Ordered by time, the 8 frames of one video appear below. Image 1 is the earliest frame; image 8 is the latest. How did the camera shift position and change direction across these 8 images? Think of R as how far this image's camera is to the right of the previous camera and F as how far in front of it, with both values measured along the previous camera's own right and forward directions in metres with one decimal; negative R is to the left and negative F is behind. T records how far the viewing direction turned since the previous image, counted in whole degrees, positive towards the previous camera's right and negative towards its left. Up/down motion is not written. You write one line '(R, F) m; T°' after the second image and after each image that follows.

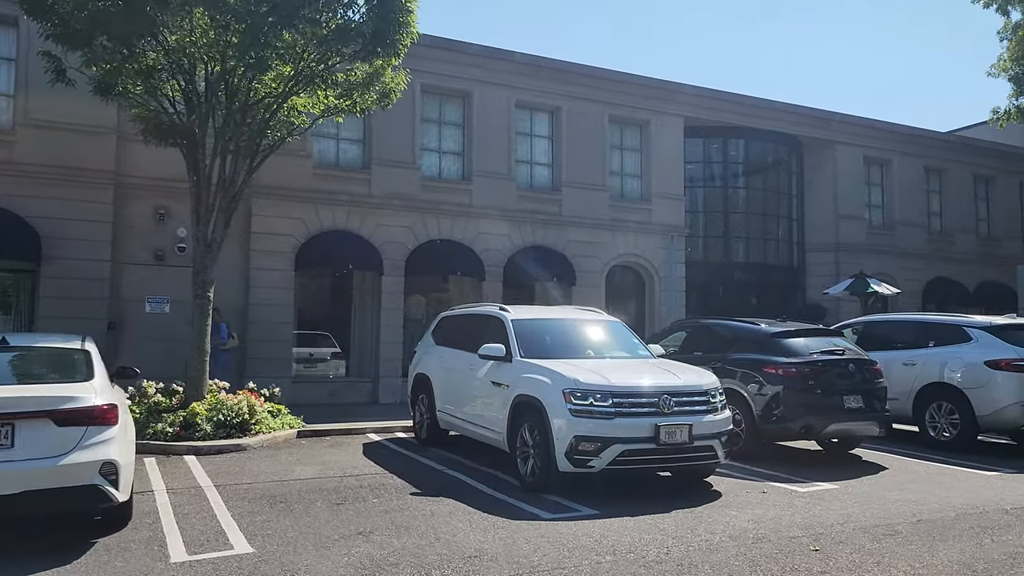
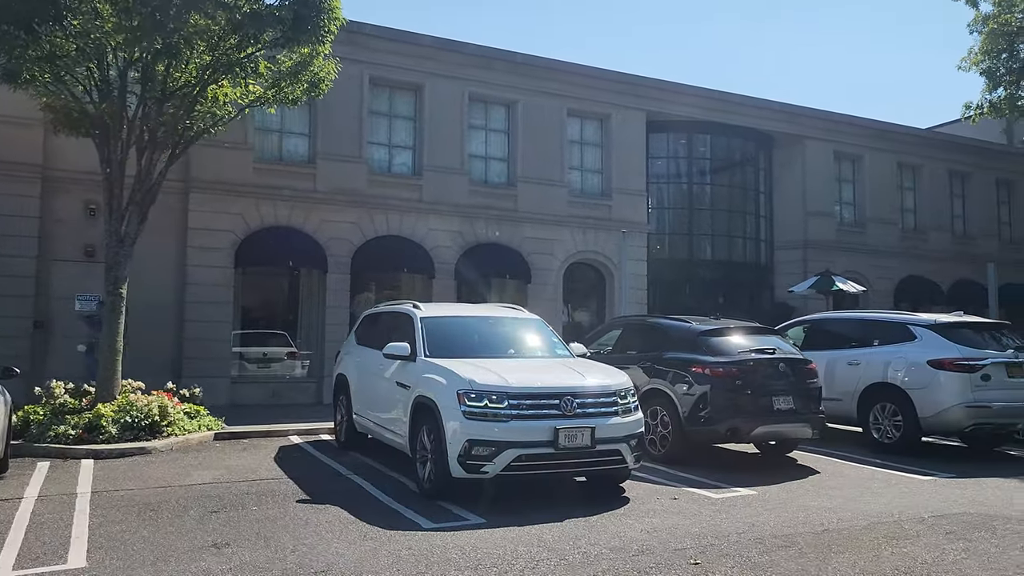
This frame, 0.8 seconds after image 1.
(+0.9, +0.4) m; 0°
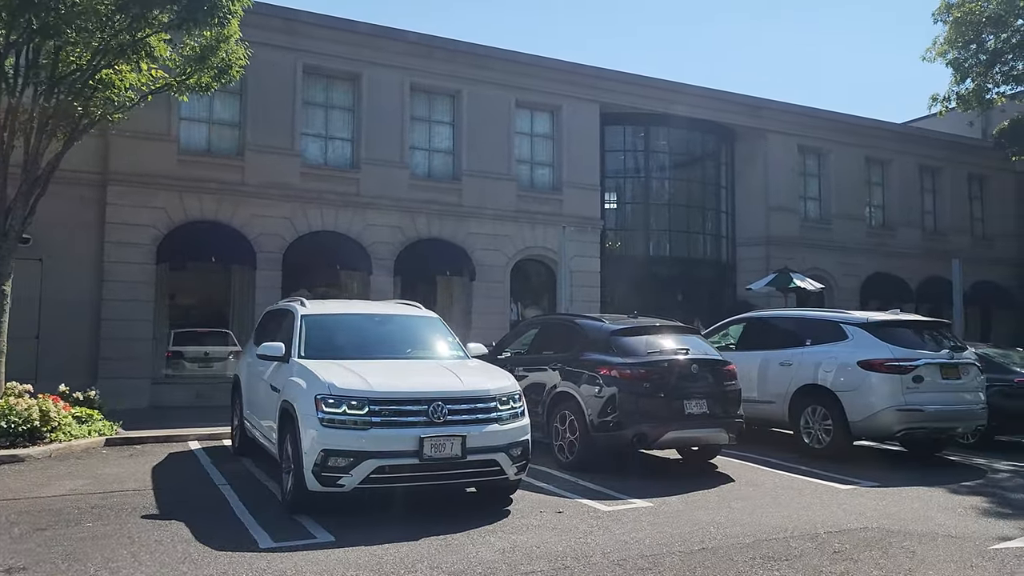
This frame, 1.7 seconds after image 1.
(+1.1, +0.6) m; 0°
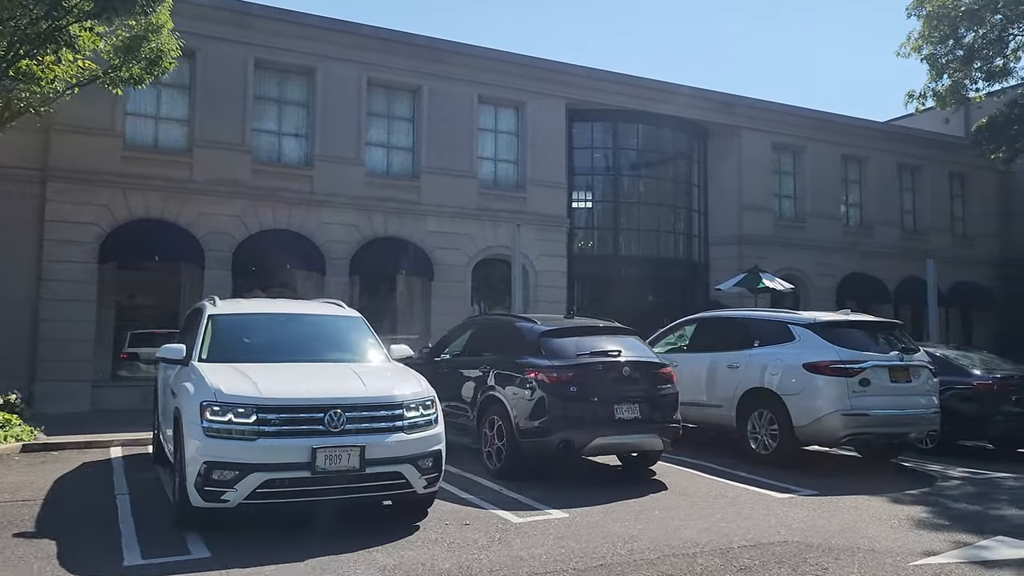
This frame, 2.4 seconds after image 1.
(+0.7, +0.4) m; 0°
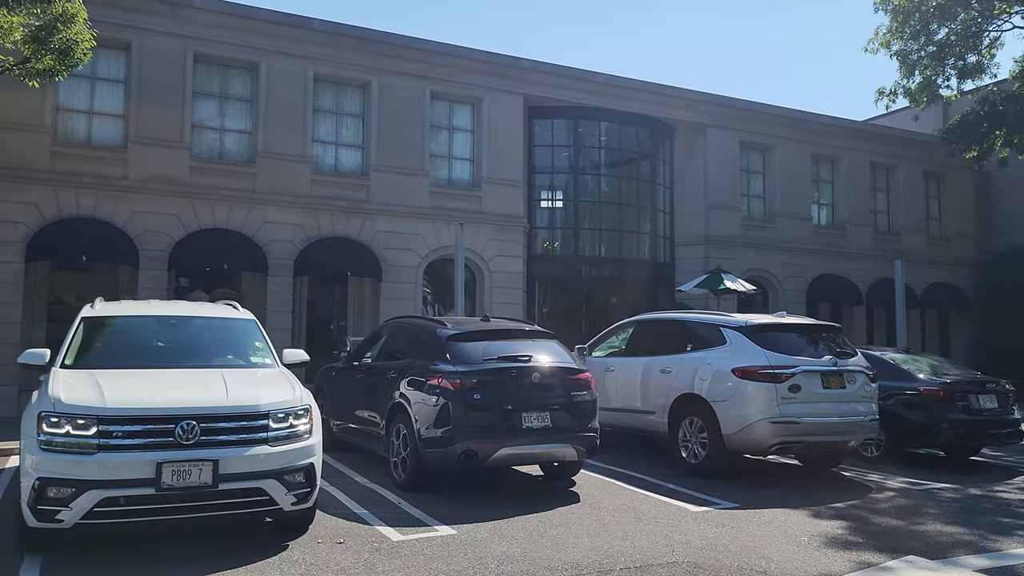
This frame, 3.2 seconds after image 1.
(+0.9, +0.5) m; 0°
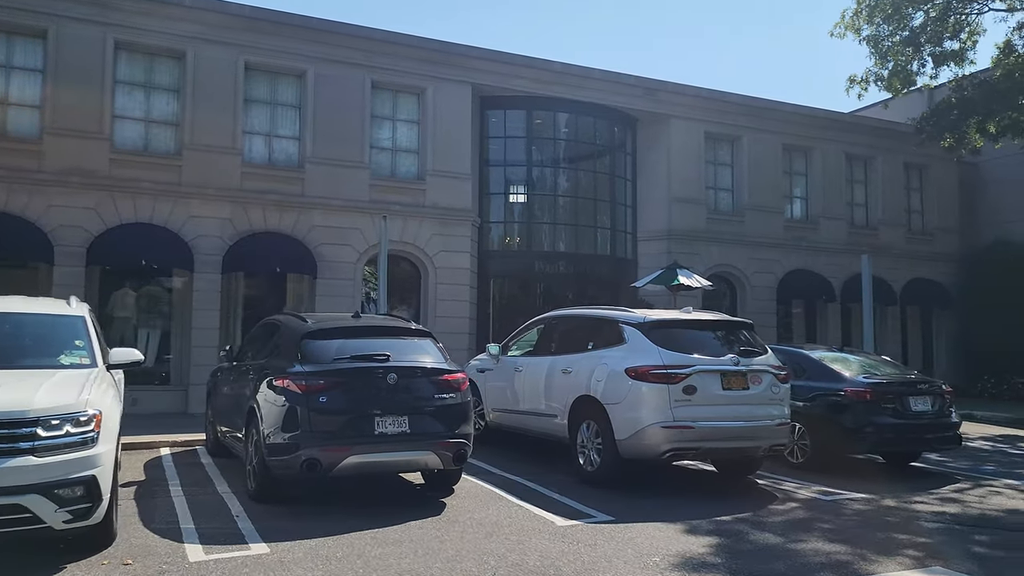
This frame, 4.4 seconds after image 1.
(+1.4, +0.7) m; -1°
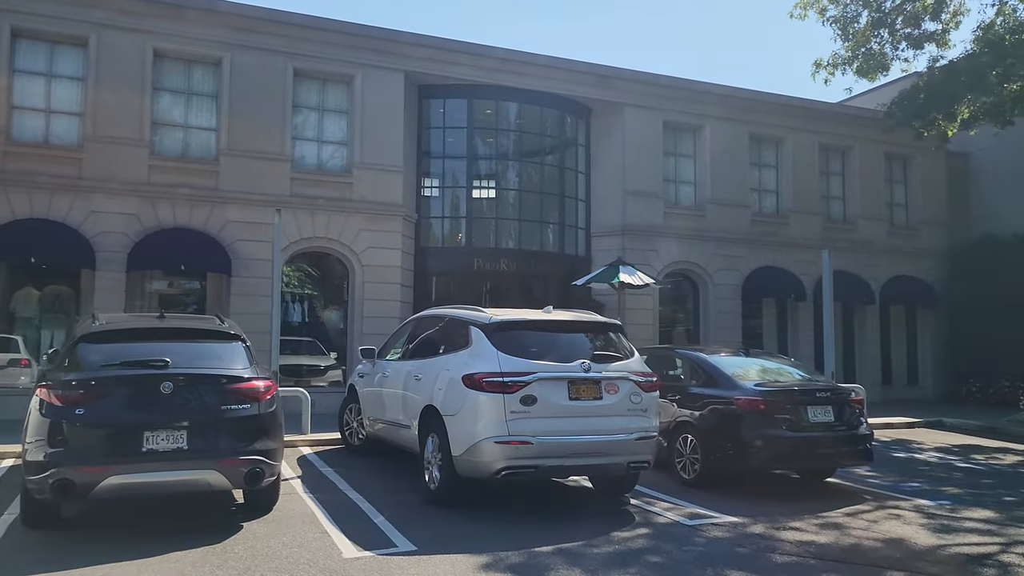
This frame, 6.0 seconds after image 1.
(+1.8, +1.0) m; -2°
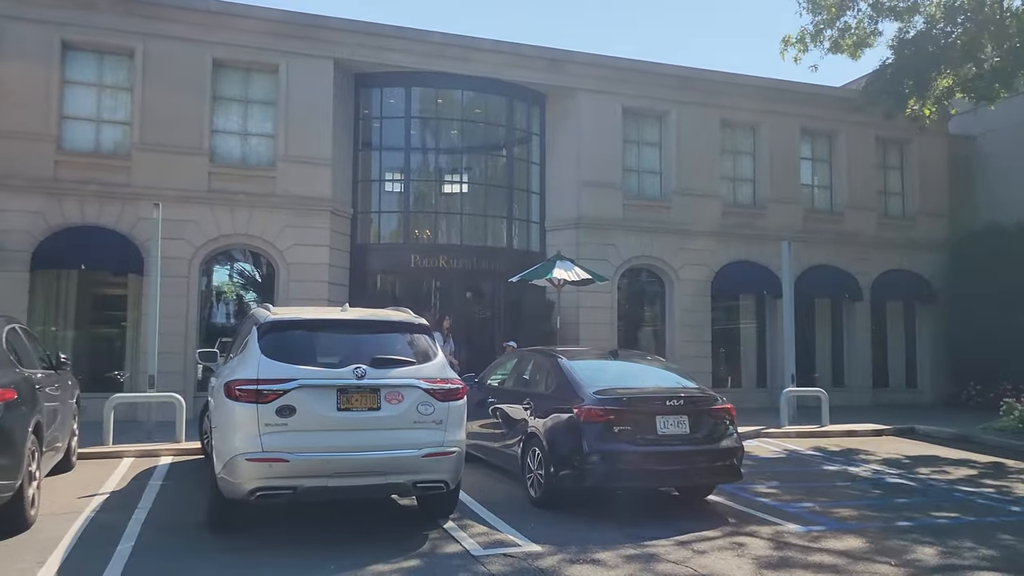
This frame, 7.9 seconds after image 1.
(+2.2, +1.0) m; -4°
